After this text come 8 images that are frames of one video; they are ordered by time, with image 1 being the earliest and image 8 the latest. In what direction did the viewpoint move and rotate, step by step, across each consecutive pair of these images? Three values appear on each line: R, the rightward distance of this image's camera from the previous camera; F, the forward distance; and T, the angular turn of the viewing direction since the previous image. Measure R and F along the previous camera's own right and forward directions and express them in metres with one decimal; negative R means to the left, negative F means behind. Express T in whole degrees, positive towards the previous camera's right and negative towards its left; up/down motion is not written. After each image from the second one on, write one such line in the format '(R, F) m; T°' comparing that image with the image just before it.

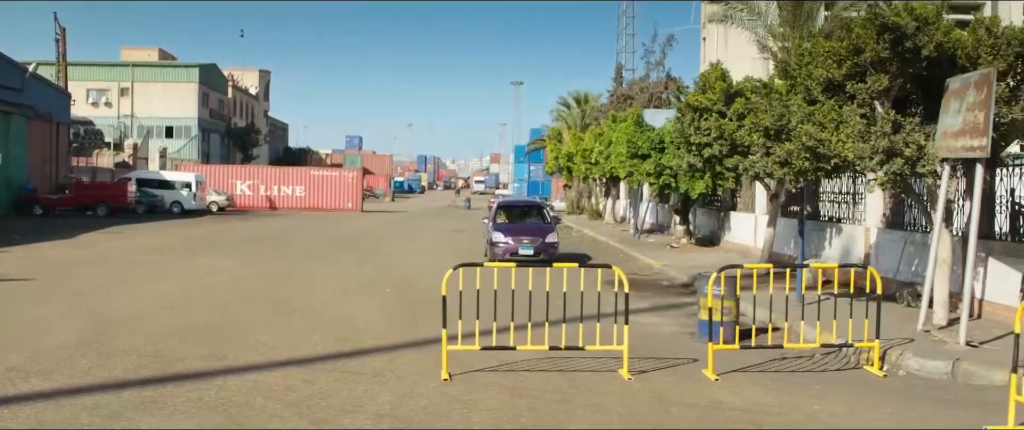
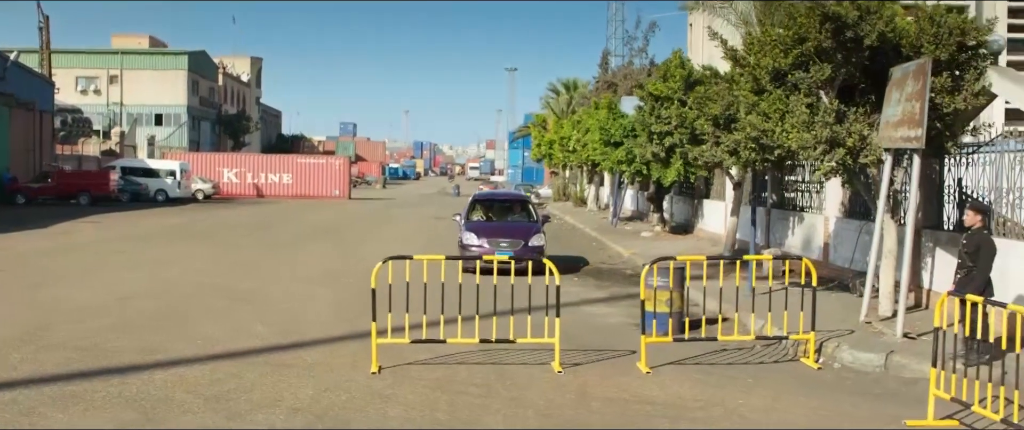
(+0.6, +0.1) m; 0°
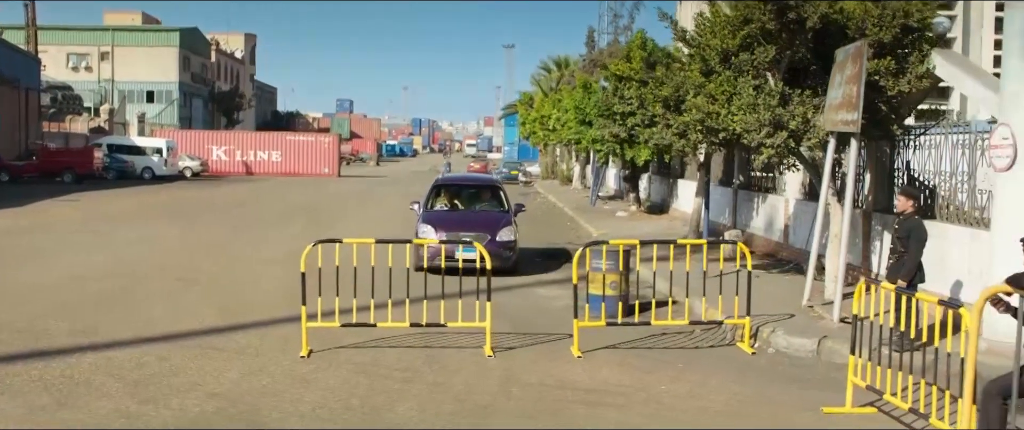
(+0.6, +0.1) m; -1°
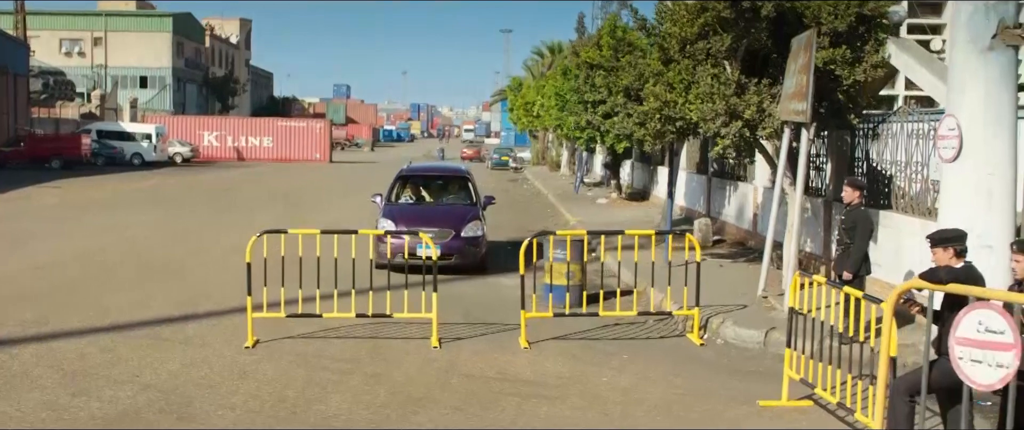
(+0.5, 0.0) m; 0°
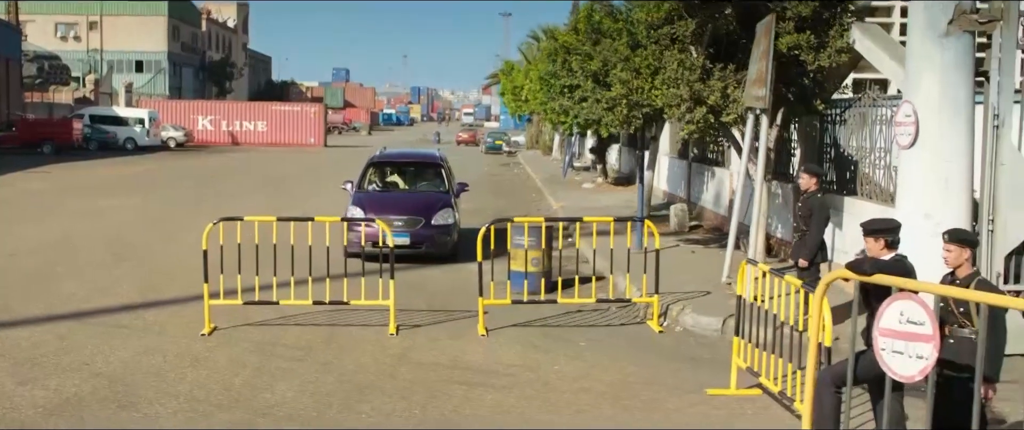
(+0.4, 0.0) m; 0°
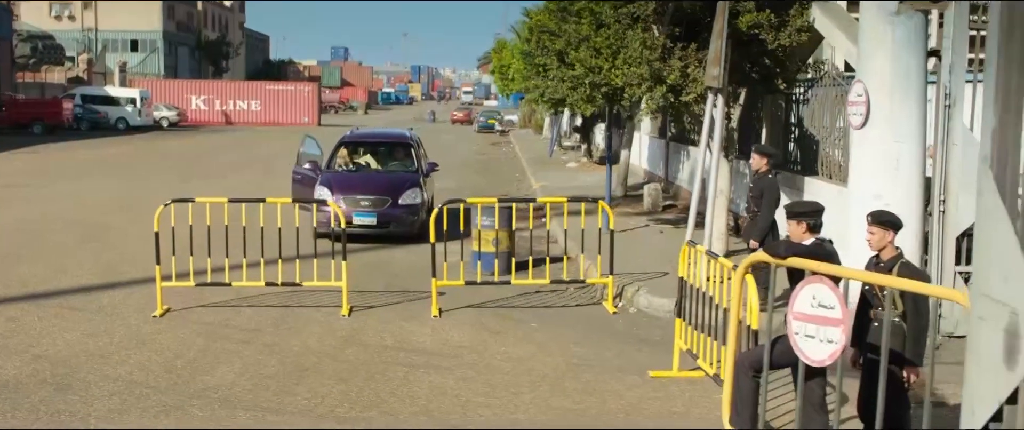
(+0.5, +0.1) m; 0°
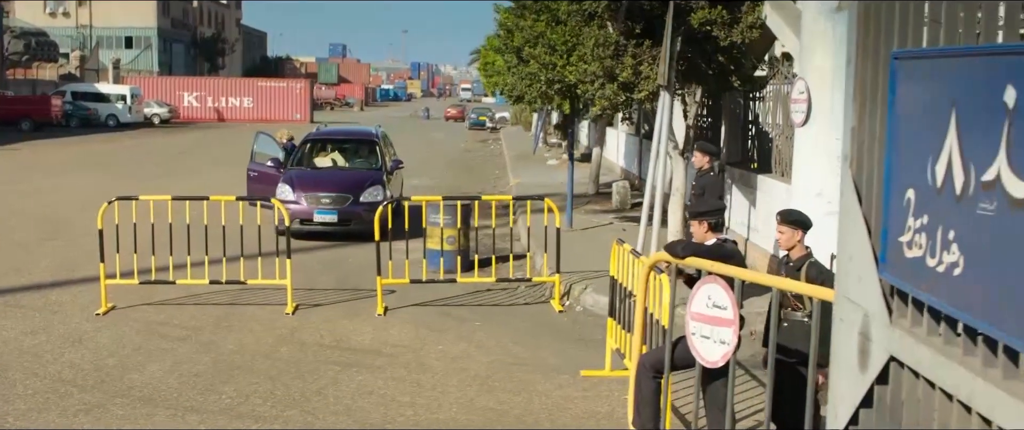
(+0.5, +0.1) m; 0°
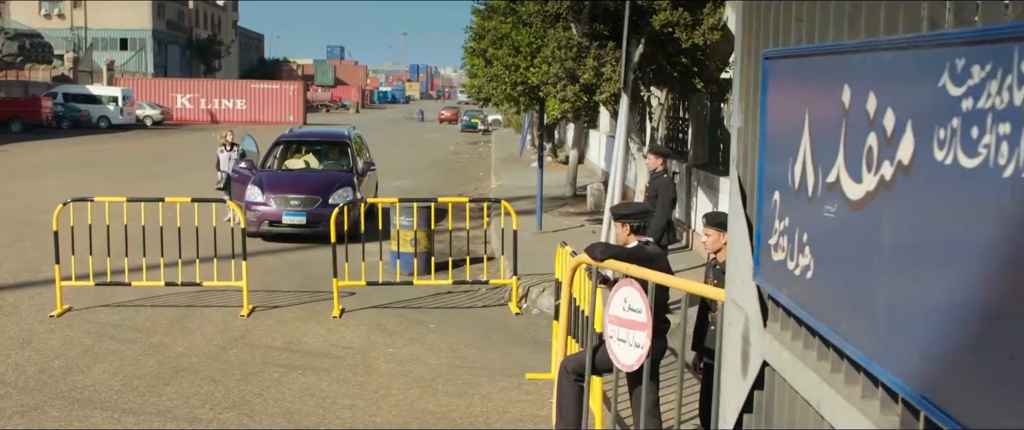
(+0.4, 0.0) m; 0°
